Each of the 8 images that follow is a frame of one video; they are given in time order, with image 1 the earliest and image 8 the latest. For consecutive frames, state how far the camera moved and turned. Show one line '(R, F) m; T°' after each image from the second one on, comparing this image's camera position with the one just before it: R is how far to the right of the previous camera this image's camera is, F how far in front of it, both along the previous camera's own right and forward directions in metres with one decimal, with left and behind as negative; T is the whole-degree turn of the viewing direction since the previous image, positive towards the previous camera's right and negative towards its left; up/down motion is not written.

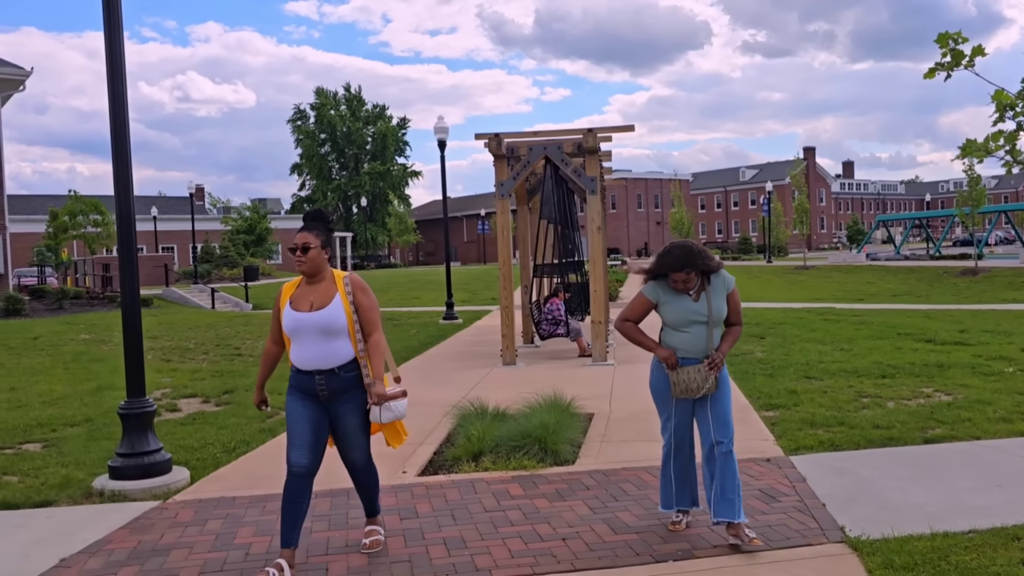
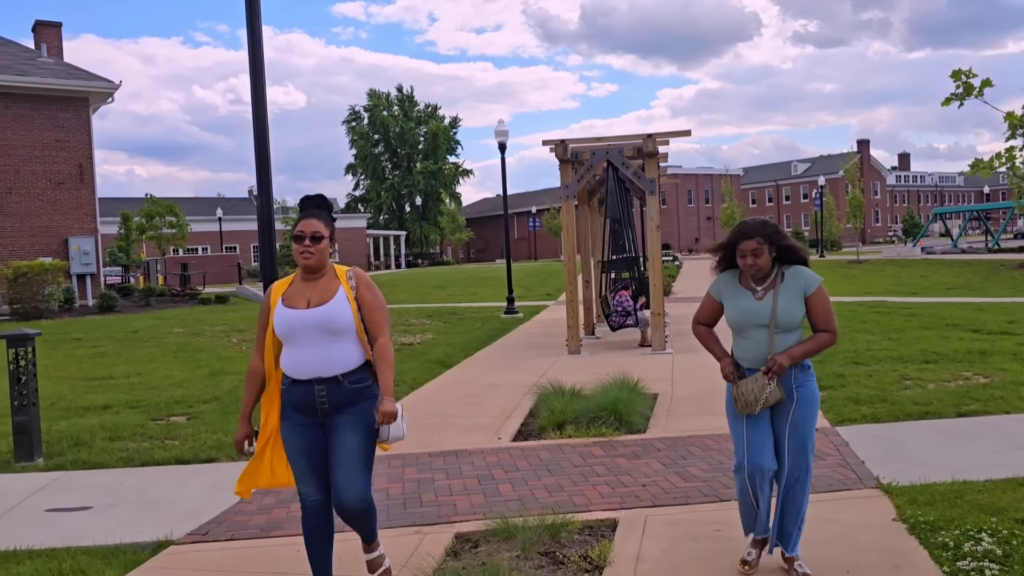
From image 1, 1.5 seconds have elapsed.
(-0.3, -1.0) m; -3°
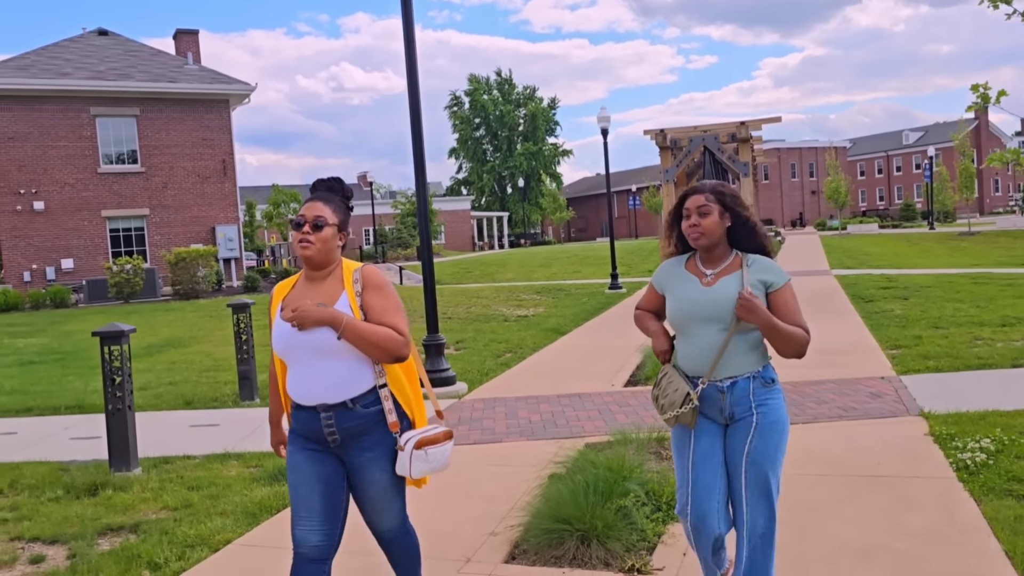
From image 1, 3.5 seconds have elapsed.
(-0.1, -1.6) m; -7°
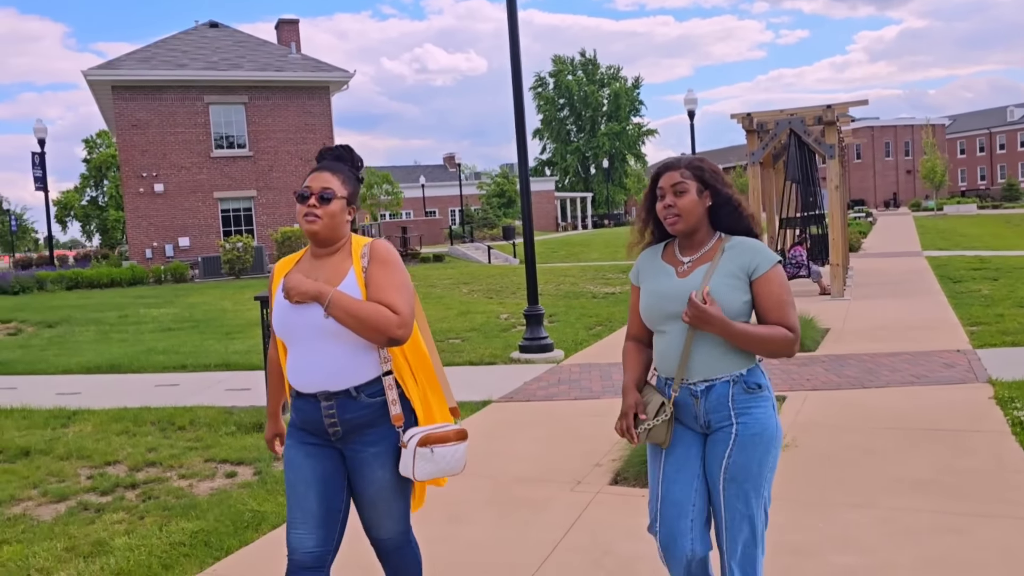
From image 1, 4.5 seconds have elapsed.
(-0.1, -0.8) m; -5°
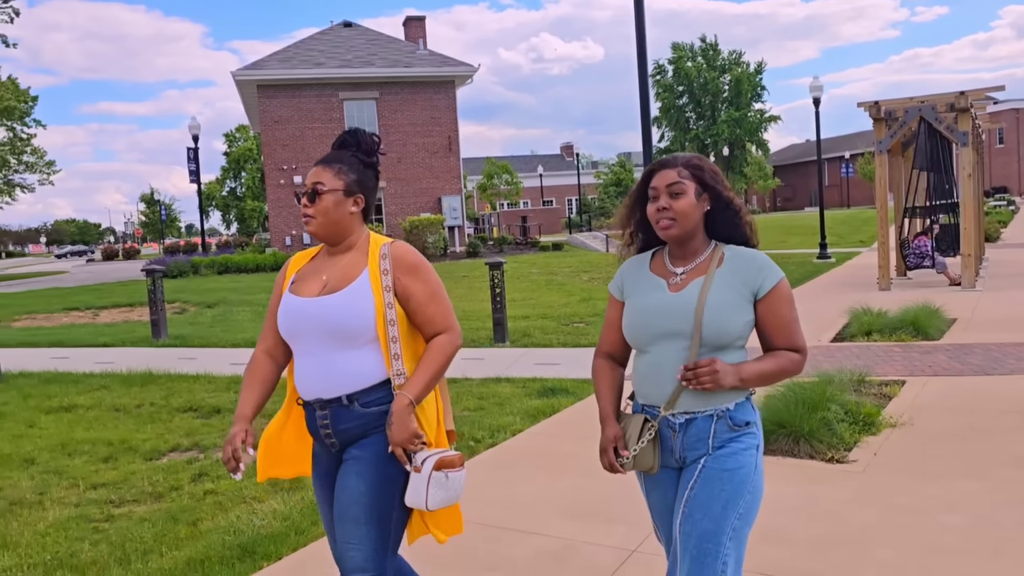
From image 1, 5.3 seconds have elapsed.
(-0.1, -0.6) m; -8°
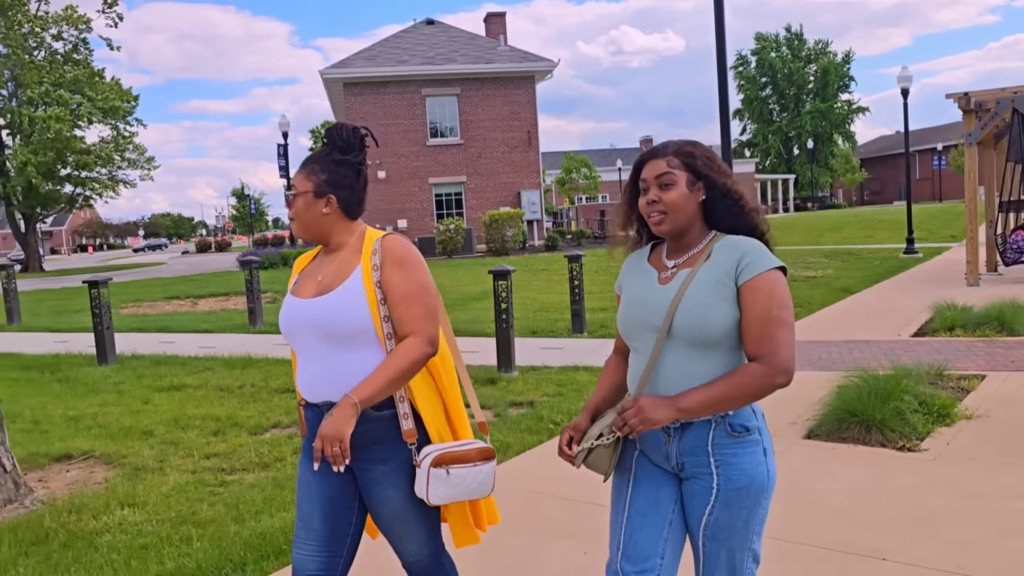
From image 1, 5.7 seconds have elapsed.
(0.0, -0.3) m; -5°
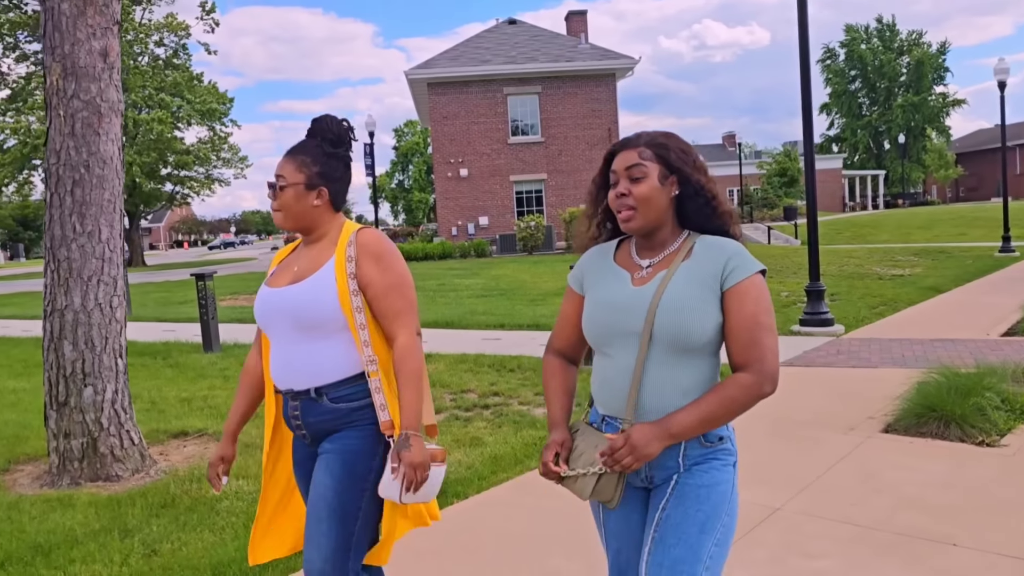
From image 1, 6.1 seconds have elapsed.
(0.0, -0.3) m; -5°
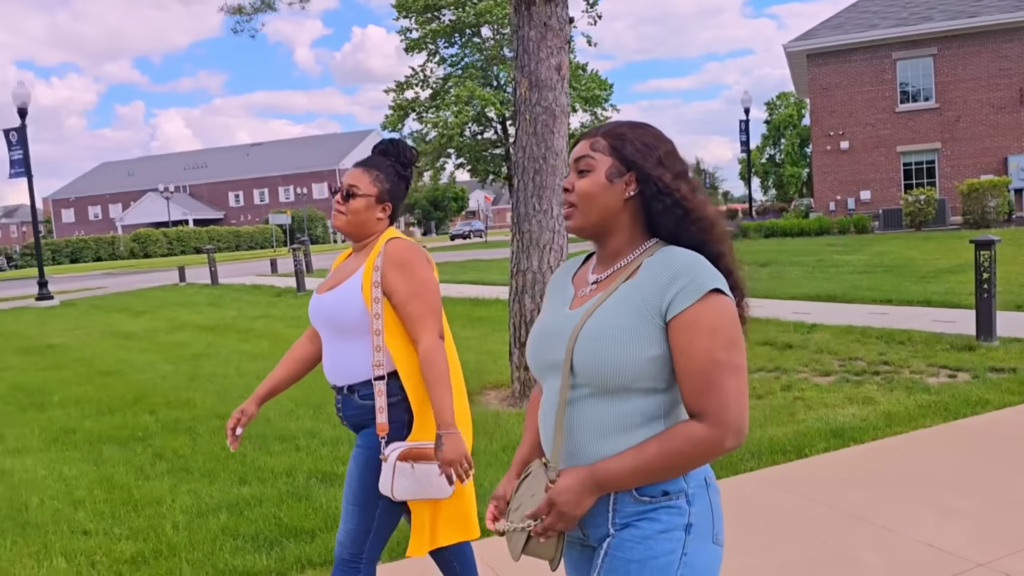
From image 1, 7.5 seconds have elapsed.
(-0.1, -1.0) m; -24°
